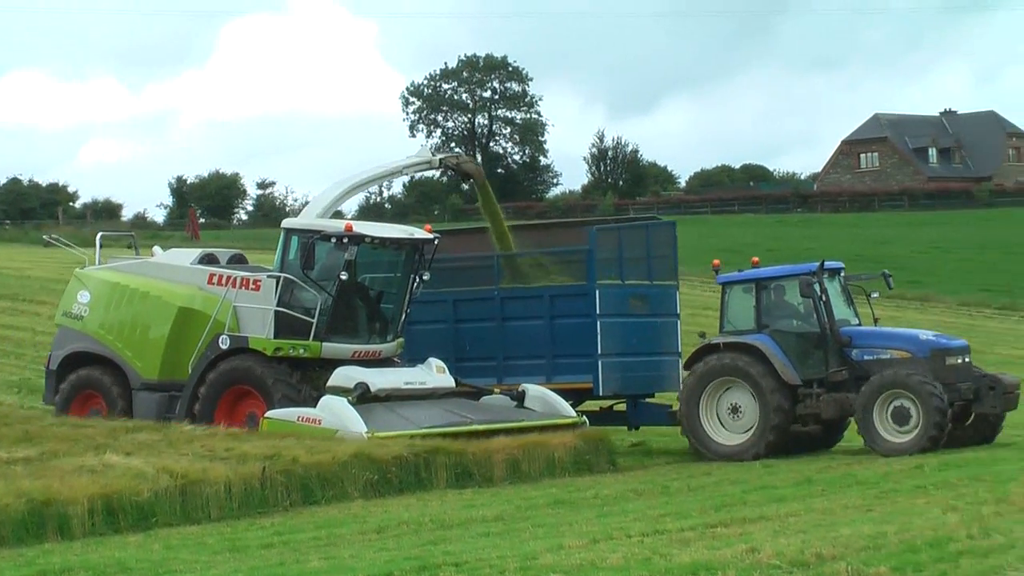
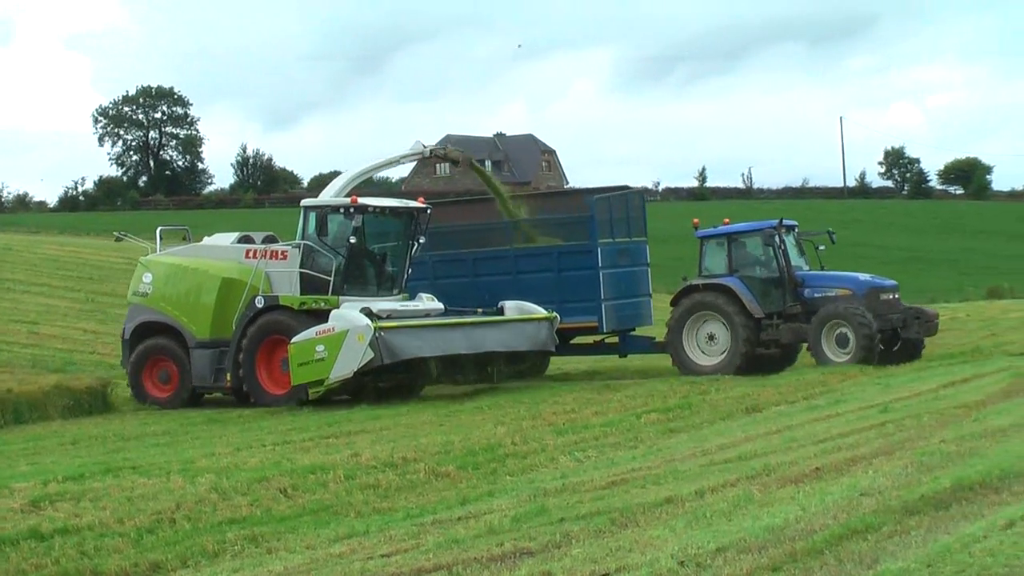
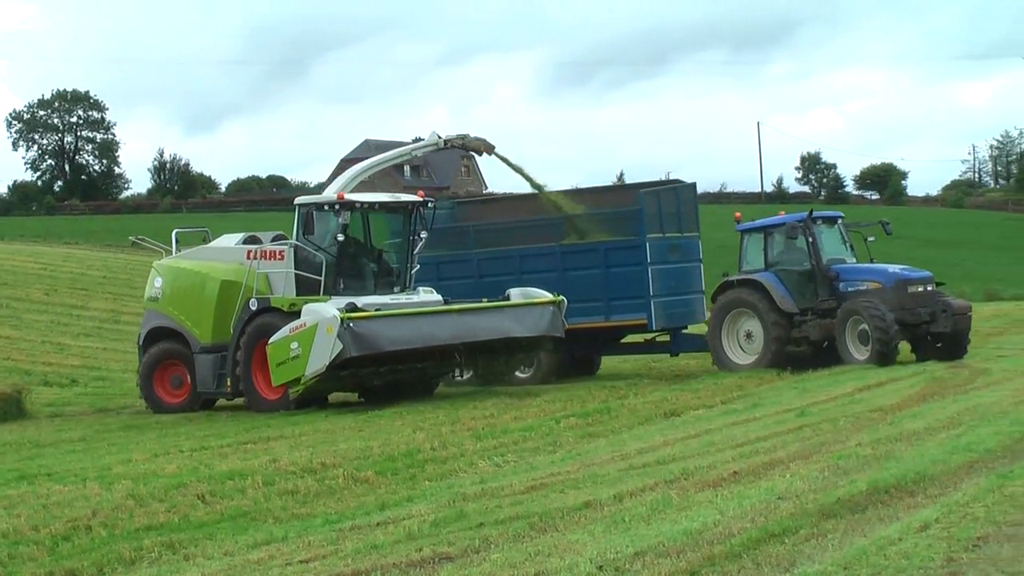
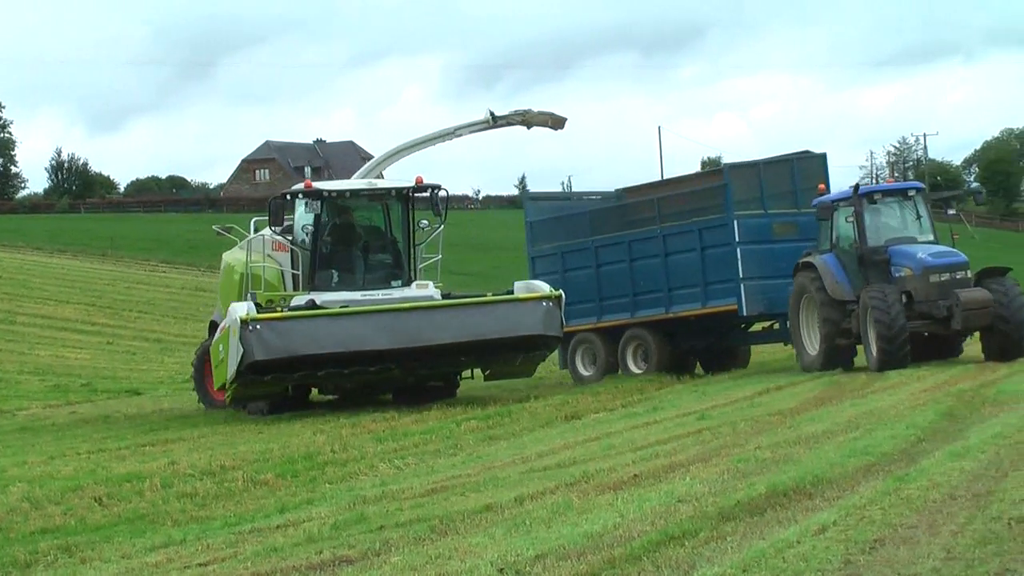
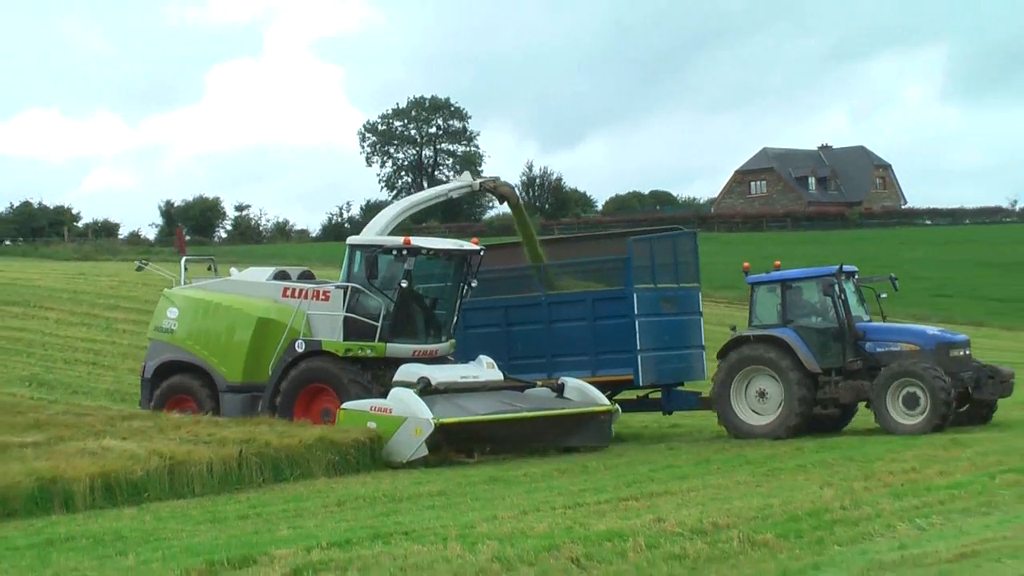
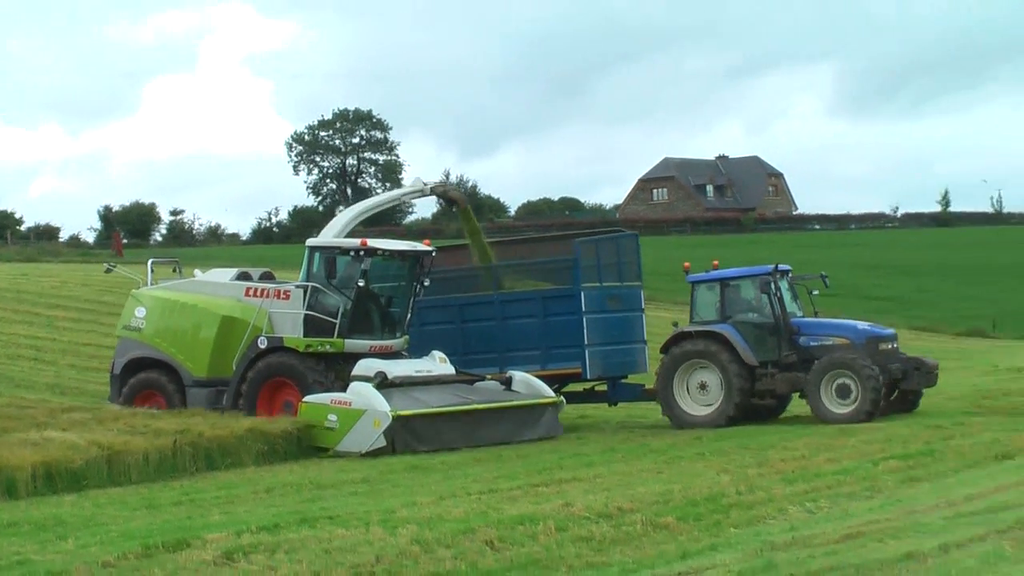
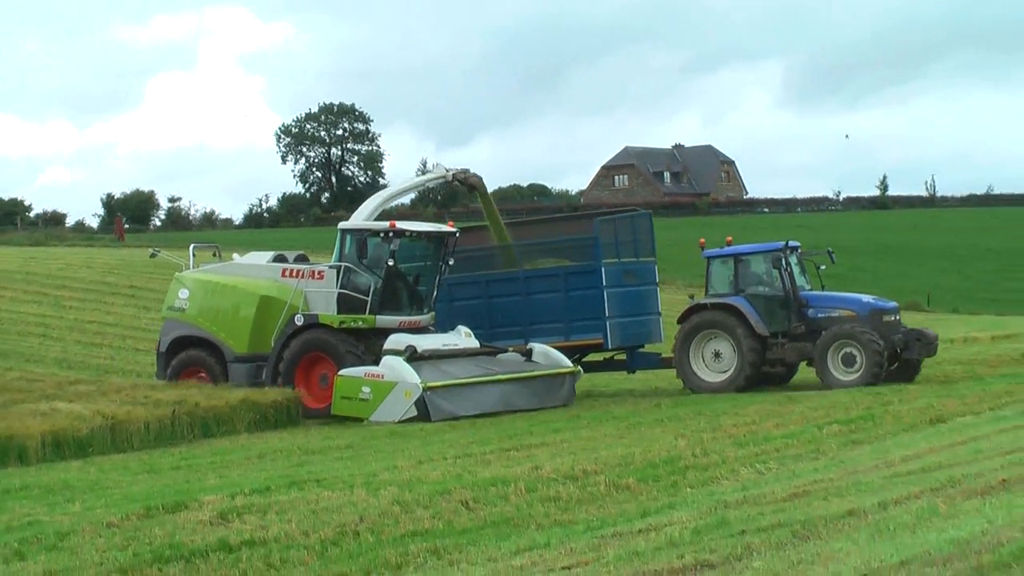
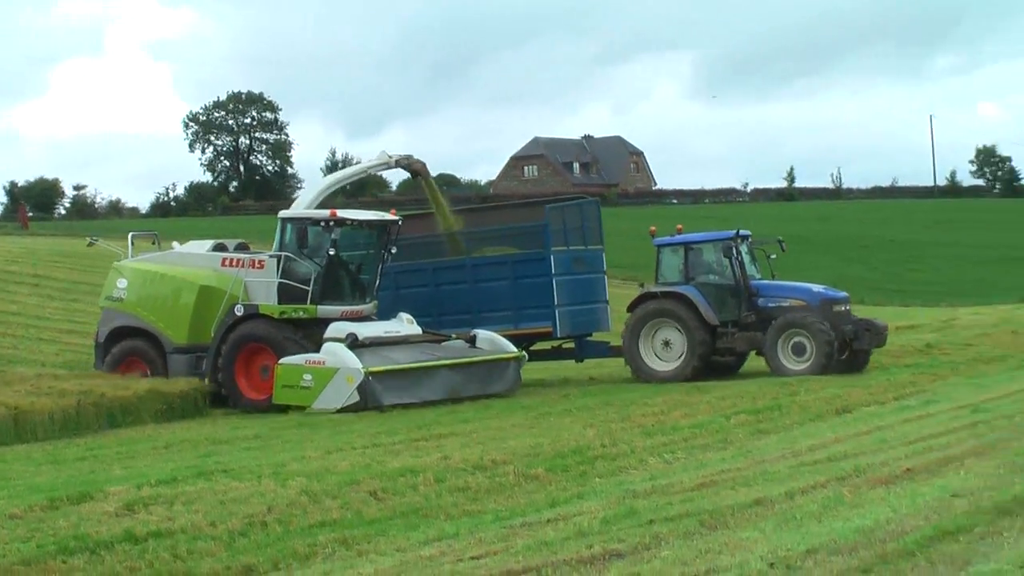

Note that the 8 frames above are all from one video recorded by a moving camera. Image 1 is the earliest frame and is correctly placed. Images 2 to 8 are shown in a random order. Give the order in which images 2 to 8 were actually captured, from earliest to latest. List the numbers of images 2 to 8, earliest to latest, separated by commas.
5, 6, 7, 8, 2, 3, 4
